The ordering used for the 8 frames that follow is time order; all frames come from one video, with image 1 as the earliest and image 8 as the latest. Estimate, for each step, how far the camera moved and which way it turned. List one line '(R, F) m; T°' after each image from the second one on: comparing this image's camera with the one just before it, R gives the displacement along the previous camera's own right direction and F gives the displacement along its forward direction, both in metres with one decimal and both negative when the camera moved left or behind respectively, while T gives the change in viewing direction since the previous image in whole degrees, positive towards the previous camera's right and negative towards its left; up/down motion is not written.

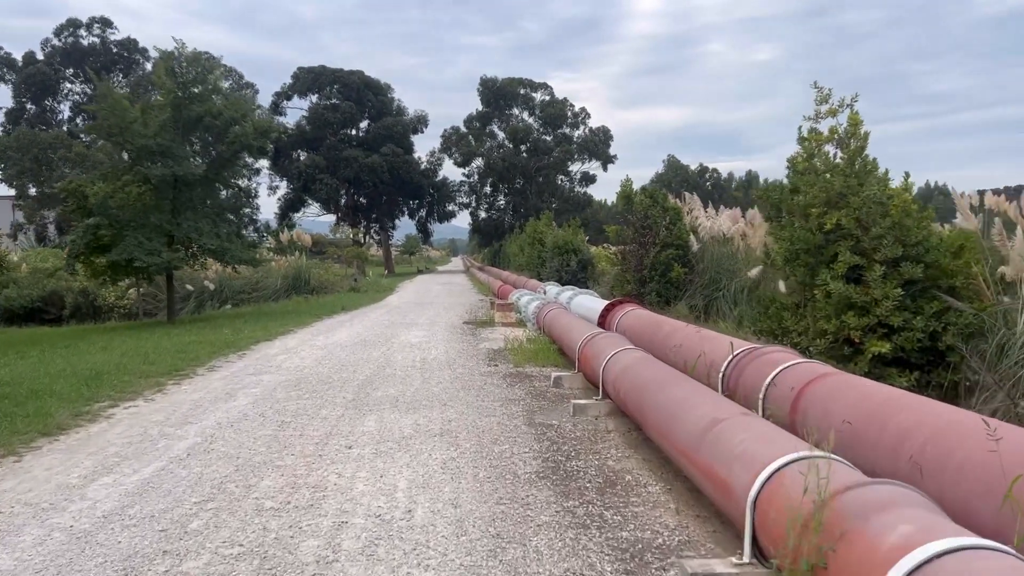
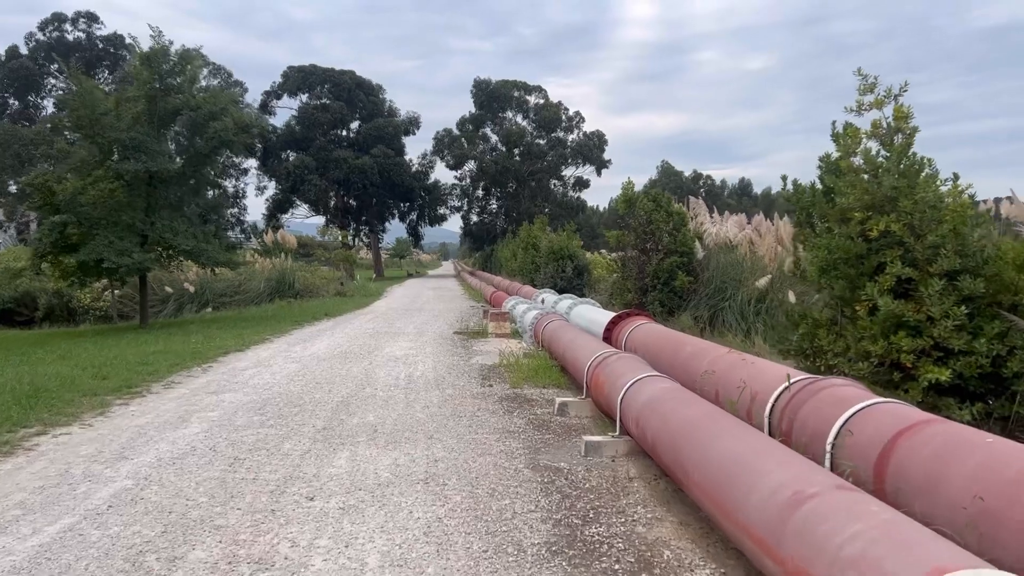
(-0.1, +0.9) m; +1°
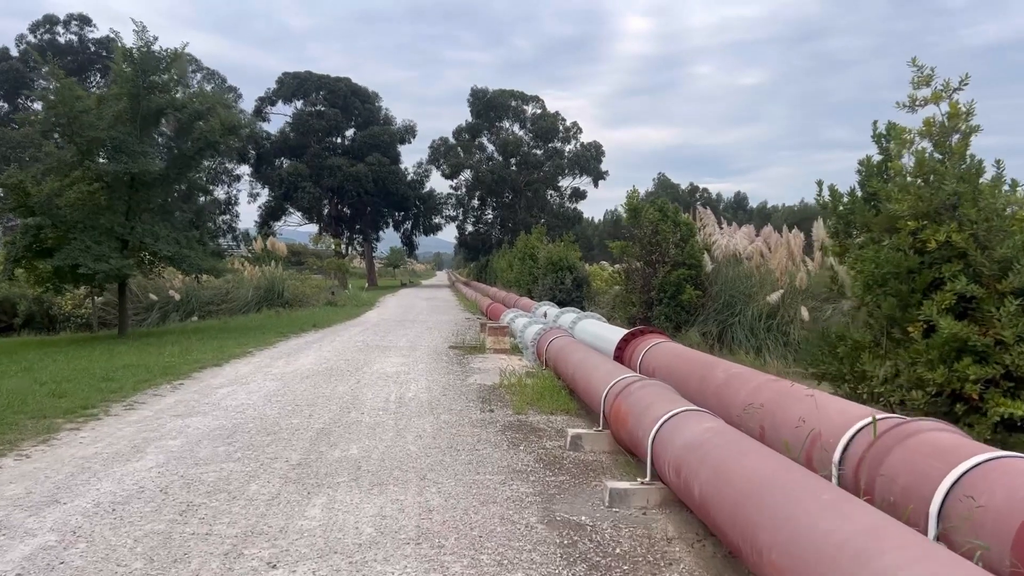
(-0.1, +0.7) m; 0°
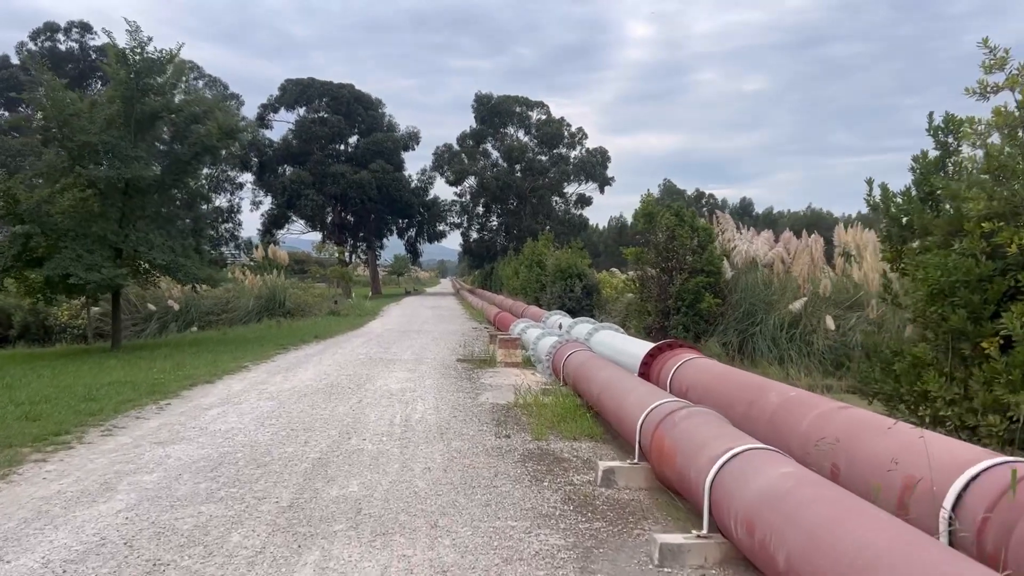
(-0.1, +0.6) m; 0°
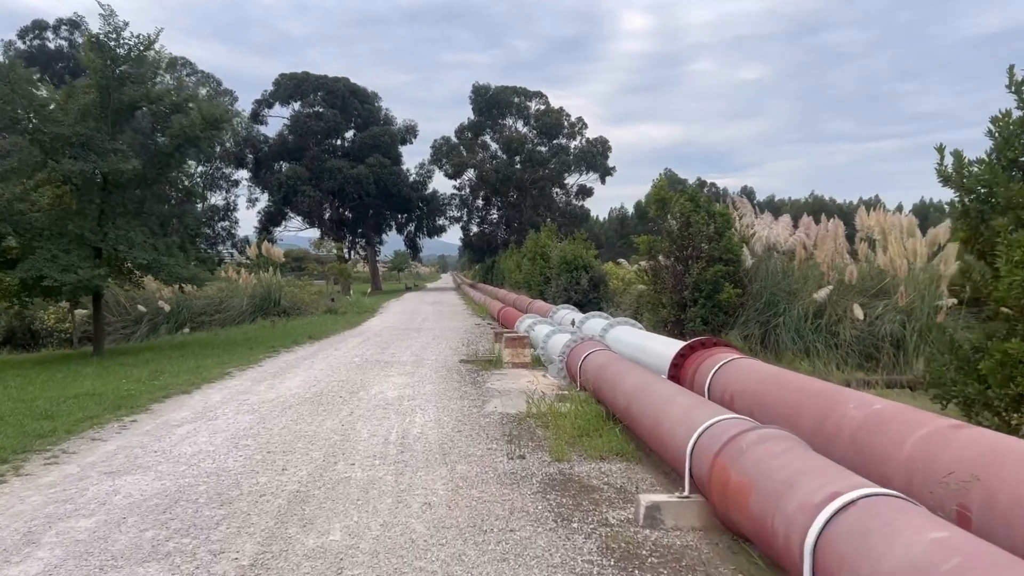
(-0.1, +0.9) m; 0°
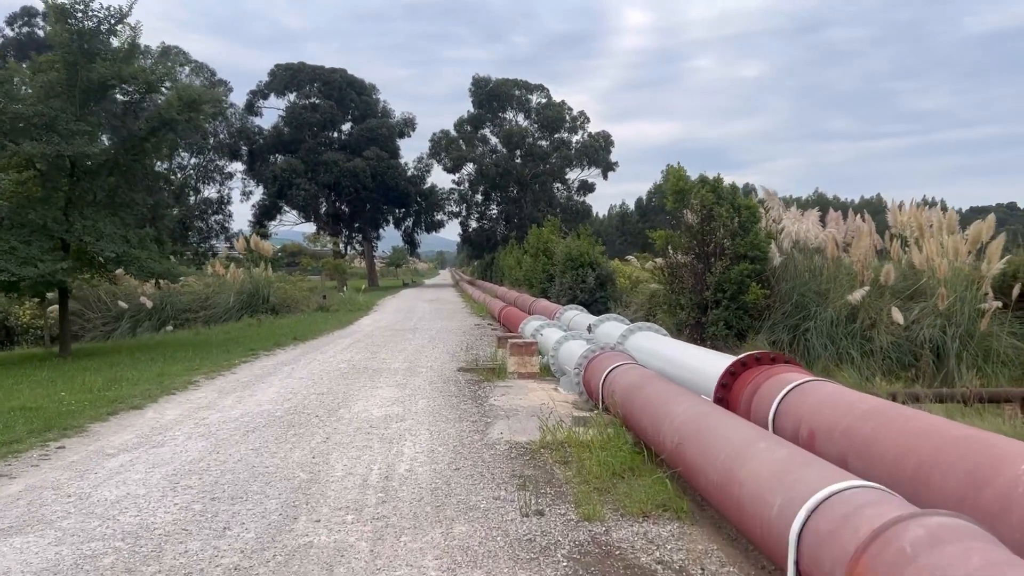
(-0.1, +1.1) m; 0°
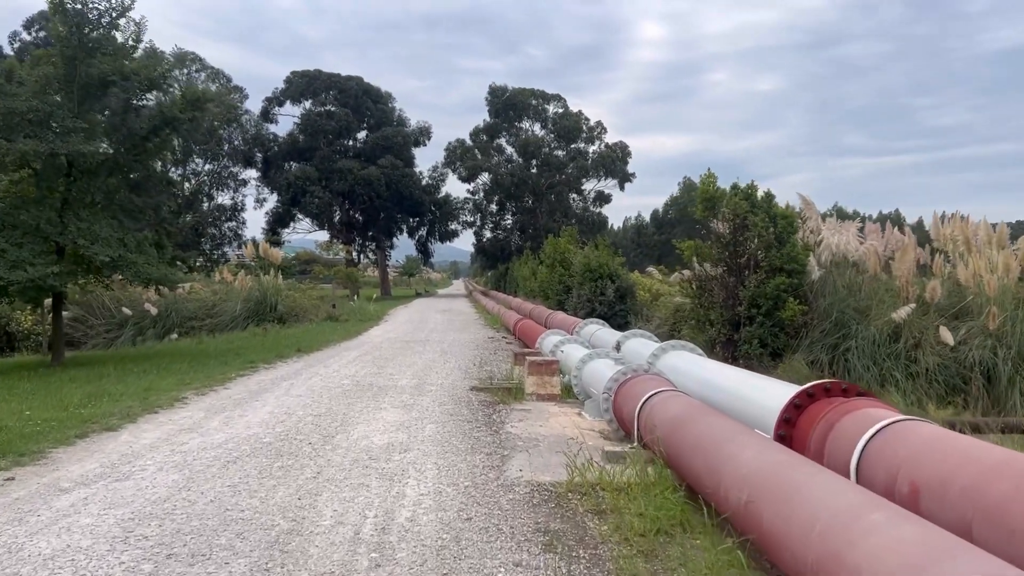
(-0.1, +0.7) m; -1°
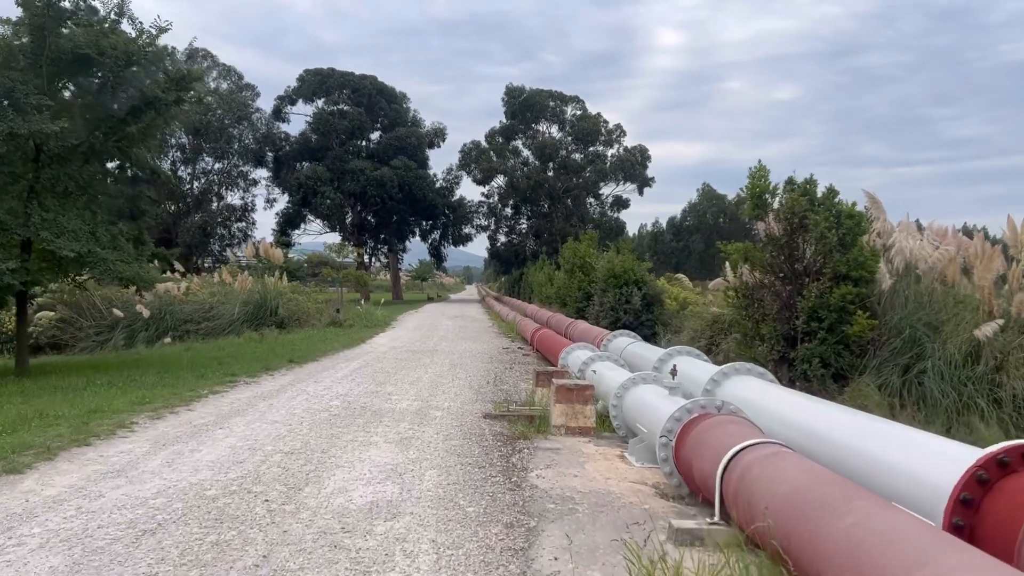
(-0.1, +1.4) m; -1°
